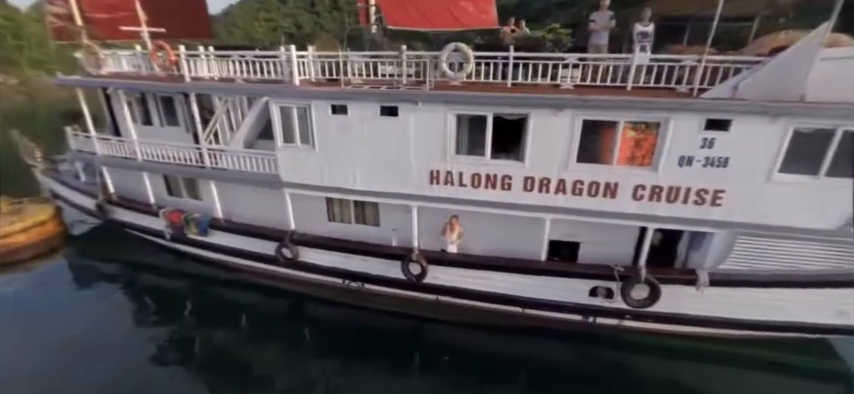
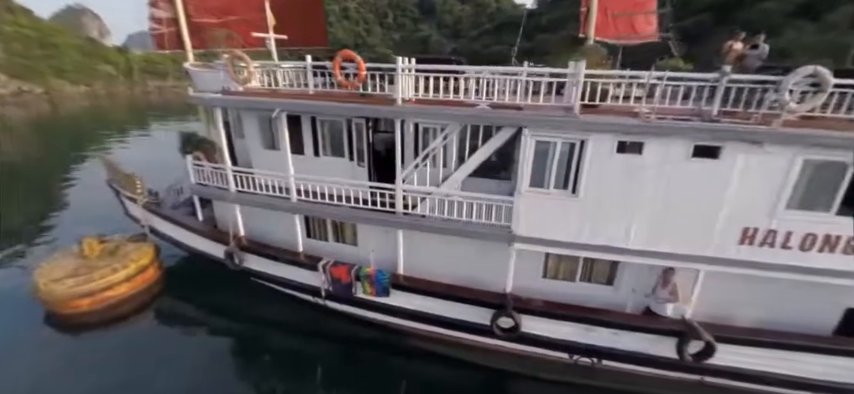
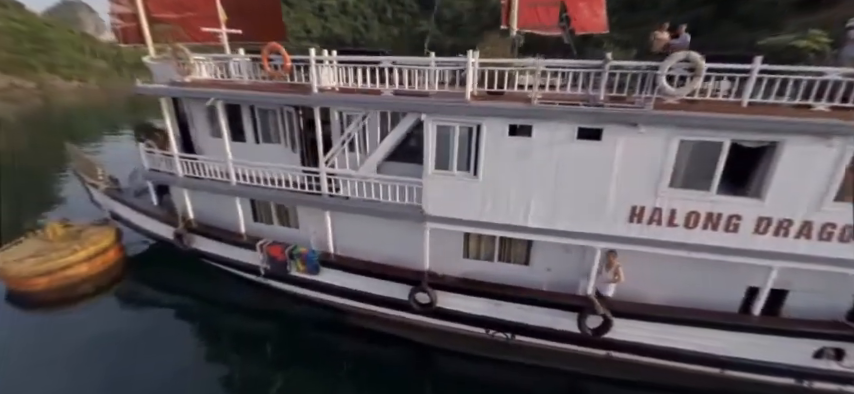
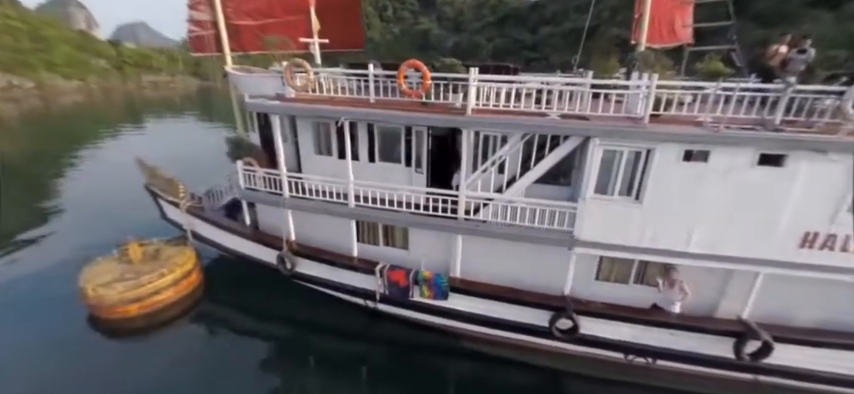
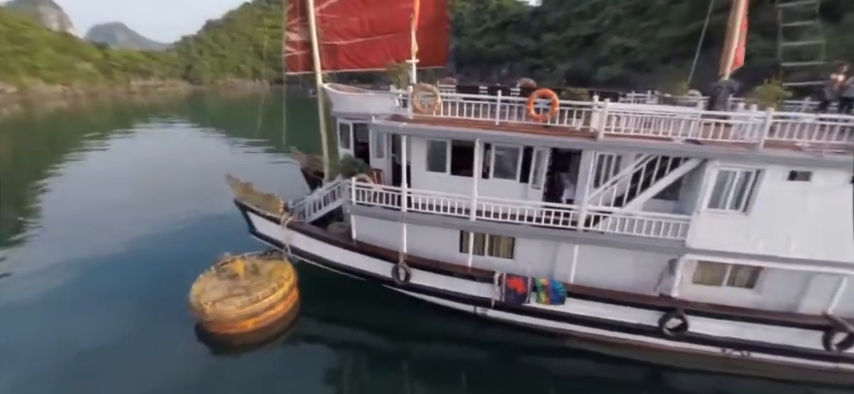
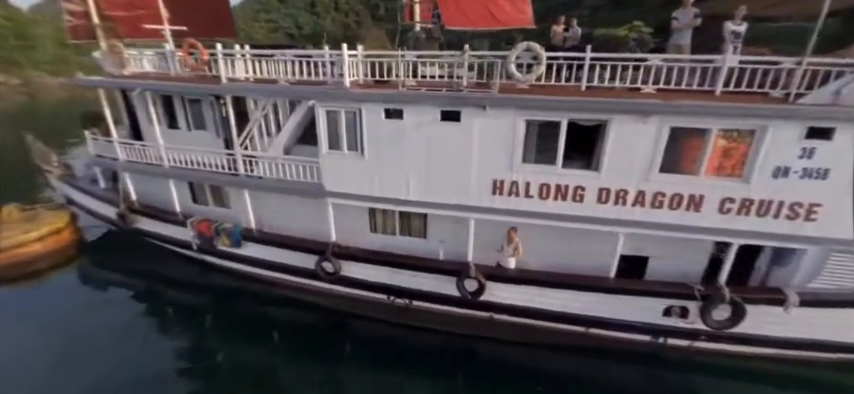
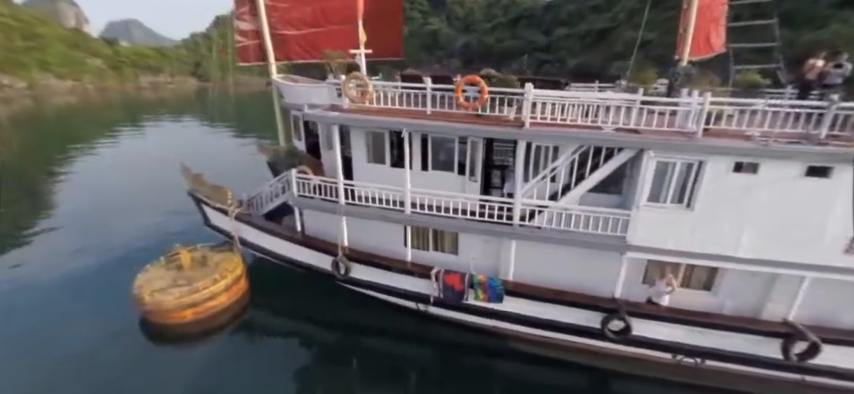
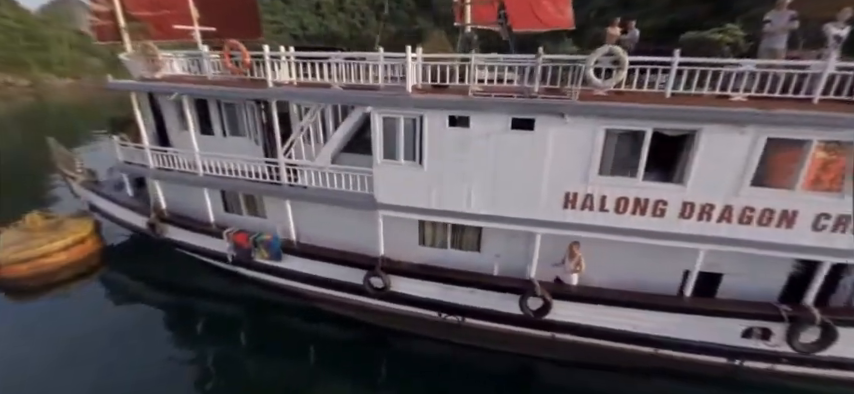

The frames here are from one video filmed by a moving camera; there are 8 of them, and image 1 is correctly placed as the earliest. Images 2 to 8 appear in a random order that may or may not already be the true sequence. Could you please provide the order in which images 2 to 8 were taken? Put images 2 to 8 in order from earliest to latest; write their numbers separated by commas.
6, 8, 3, 2, 4, 7, 5
